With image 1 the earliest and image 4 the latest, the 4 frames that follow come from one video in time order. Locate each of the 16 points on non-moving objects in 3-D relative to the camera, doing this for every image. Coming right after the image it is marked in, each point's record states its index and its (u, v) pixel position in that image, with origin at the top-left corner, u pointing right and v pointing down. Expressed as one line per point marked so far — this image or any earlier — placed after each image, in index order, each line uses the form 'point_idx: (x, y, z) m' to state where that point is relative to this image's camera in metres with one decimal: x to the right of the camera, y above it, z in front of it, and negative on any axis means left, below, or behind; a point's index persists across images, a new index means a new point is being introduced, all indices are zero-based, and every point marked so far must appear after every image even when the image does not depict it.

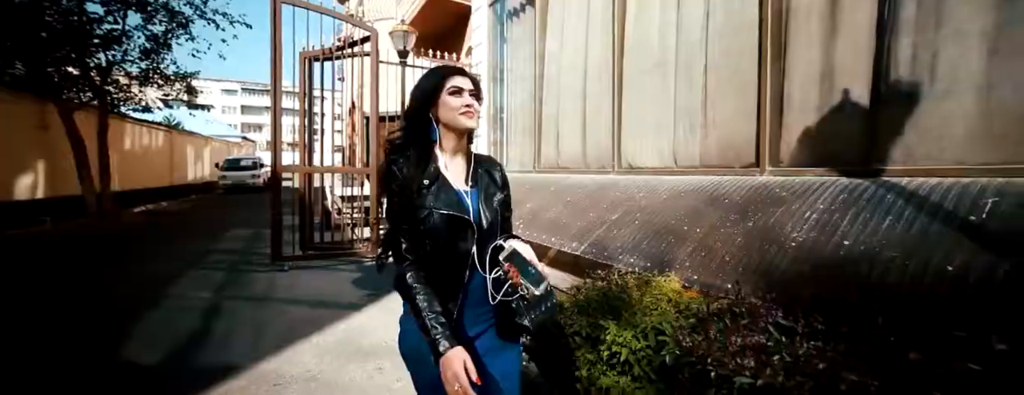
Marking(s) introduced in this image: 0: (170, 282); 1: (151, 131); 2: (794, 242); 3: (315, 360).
0: (-4.7, -1.1, +5.5) m
1: (-14.1, +2.6, +15.4) m
2: (+1.6, -0.2, +2.2) m
3: (-1.5, -1.2, +2.9) m
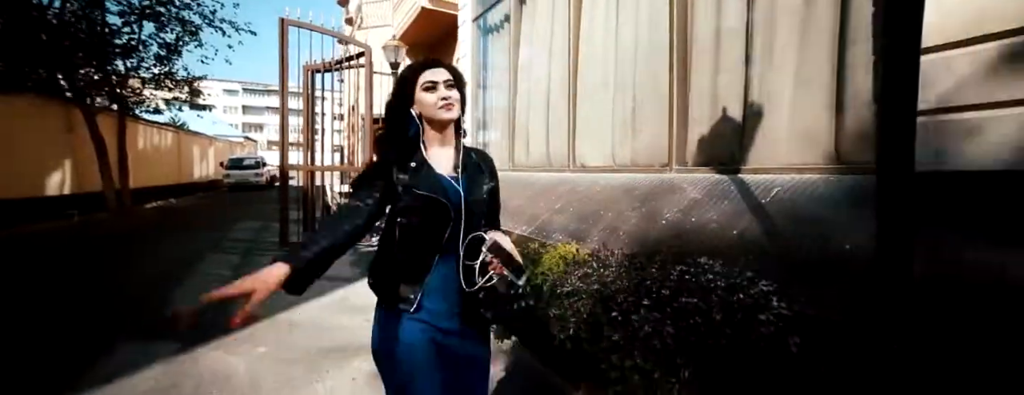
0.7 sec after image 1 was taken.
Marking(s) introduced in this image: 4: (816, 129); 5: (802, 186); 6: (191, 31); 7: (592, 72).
0: (-5.1, -1.0, +6.4) m
1: (-14.5, +2.7, +16.2) m
2: (+1.2, -0.2, +3.0) m
3: (-1.9, -1.1, +3.8) m
4: (+2.2, +0.5, +2.8) m
5: (+1.9, +0.1, +2.6) m
6: (-9.6, +5.0, +11.7) m
7: (+1.0, +1.6, +5.0) m
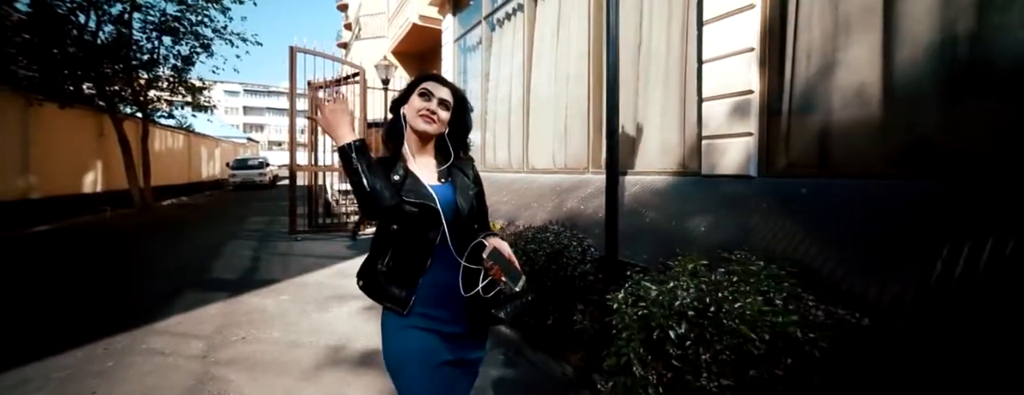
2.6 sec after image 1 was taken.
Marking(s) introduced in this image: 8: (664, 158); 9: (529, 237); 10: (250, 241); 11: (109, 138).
0: (-5.7, -1.0, +7.6) m
1: (-15.1, +2.8, +17.5) m
2: (+0.6, -0.1, +4.3) m
3: (-2.4, -1.0, +5.0) m
4: (+1.6, +0.6, +4.1) m
5: (+1.3, +0.1, +3.9) m
6: (-10.1, +5.1, +12.9) m
7: (+0.5, +1.7, +6.3) m
8: (+1.6, +0.4, +4.2) m
9: (+0.1, -0.3, +3.1) m
10: (-5.5, -0.9, +8.2) m
11: (-13.2, +2.0, +12.8) m
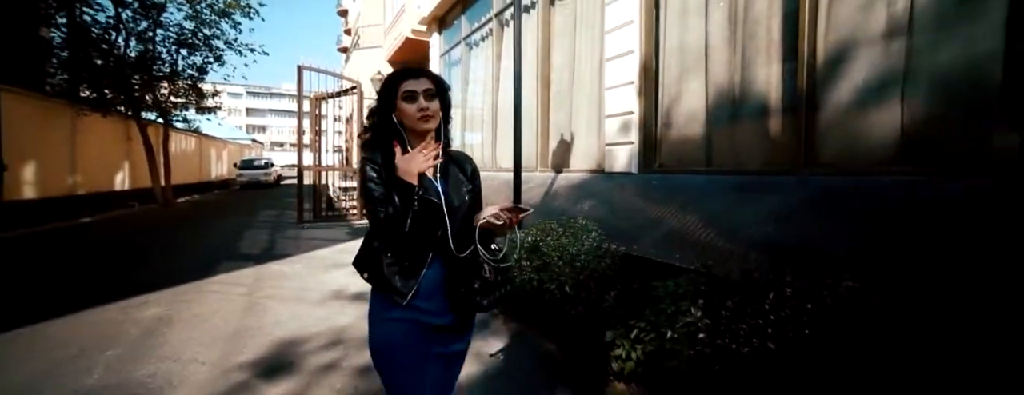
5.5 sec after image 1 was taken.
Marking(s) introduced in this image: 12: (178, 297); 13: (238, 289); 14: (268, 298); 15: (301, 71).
0: (-6.3, -0.9, +8.9) m
1: (-15.6, +2.9, +18.8) m
2: (0.0, 0.0, +5.6) m
3: (-3.0, -0.9, +6.3) m
4: (+1.0, +0.7, +5.4) m
5: (+0.8, +0.3, +5.2) m
6: (-10.7, +5.2, +14.2) m
7: (-0.1, +1.8, +7.6) m
8: (+1.0, +0.5, +5.5) m
9: (-0.4, -0.2, +4.3) m
10: (-6.0, -0.8, +9.5) m
11: (-13.8, +2.1, +14.1) m
12: (-3.3, -1.0, +3.9) m
13: (-2.9, -1.0, +4.2) m
14: (-2.4, -1.0, +3.9) m
15: (-4.8, +2.9, +8.9) m
